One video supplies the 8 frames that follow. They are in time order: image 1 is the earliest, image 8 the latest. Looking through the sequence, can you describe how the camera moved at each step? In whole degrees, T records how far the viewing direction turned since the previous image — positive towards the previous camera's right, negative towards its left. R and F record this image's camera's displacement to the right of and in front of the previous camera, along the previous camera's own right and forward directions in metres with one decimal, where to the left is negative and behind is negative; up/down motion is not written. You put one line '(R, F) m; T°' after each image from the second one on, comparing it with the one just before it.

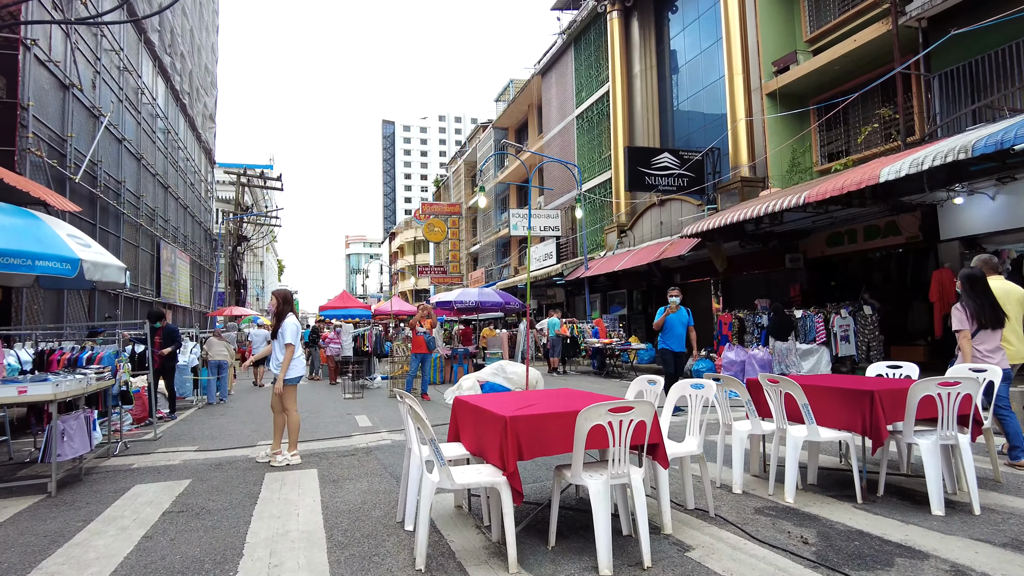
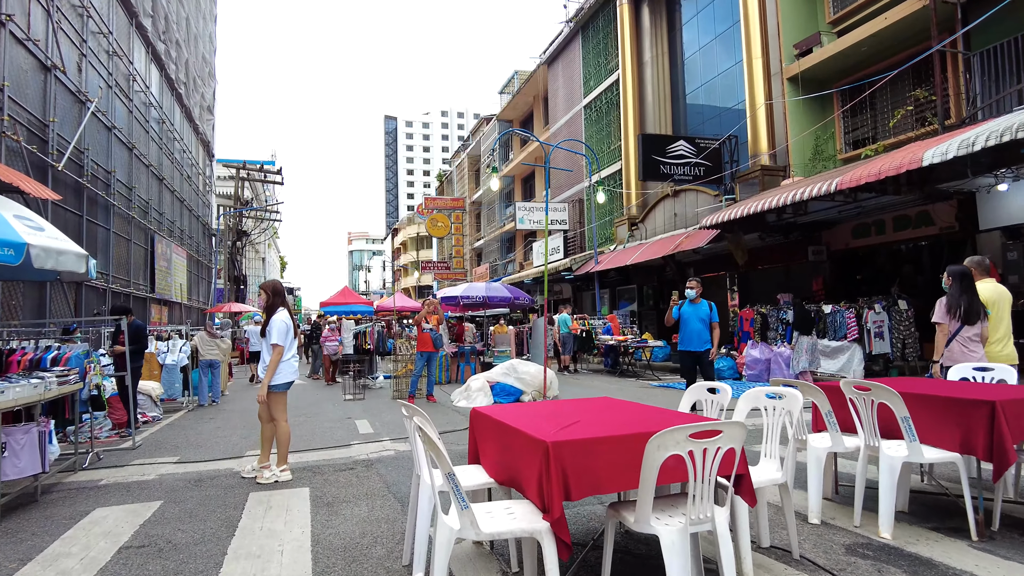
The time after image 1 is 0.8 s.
(-0.1, +0.7) m; 0°
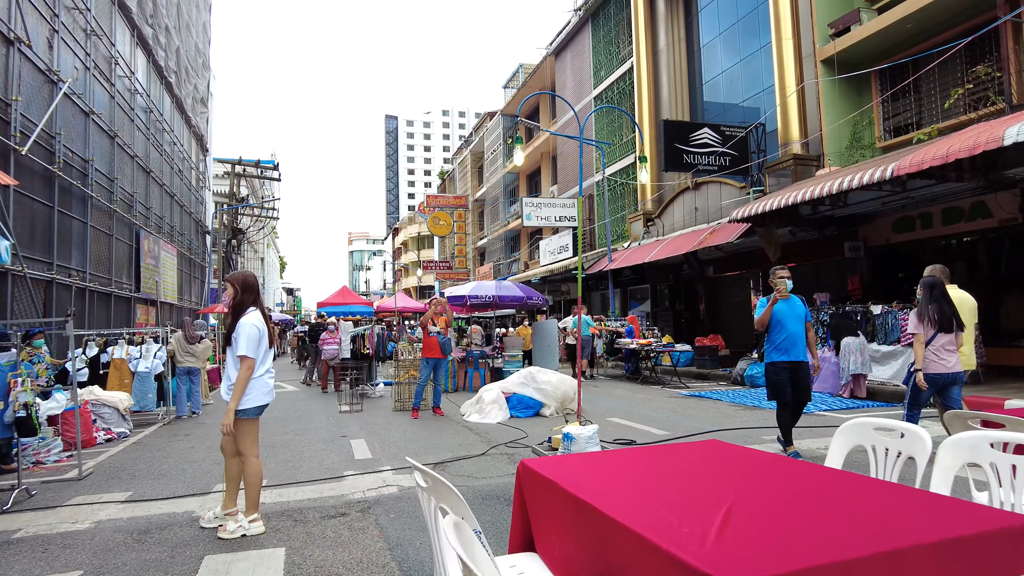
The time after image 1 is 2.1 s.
(-0.2, +1.1) m; 0°
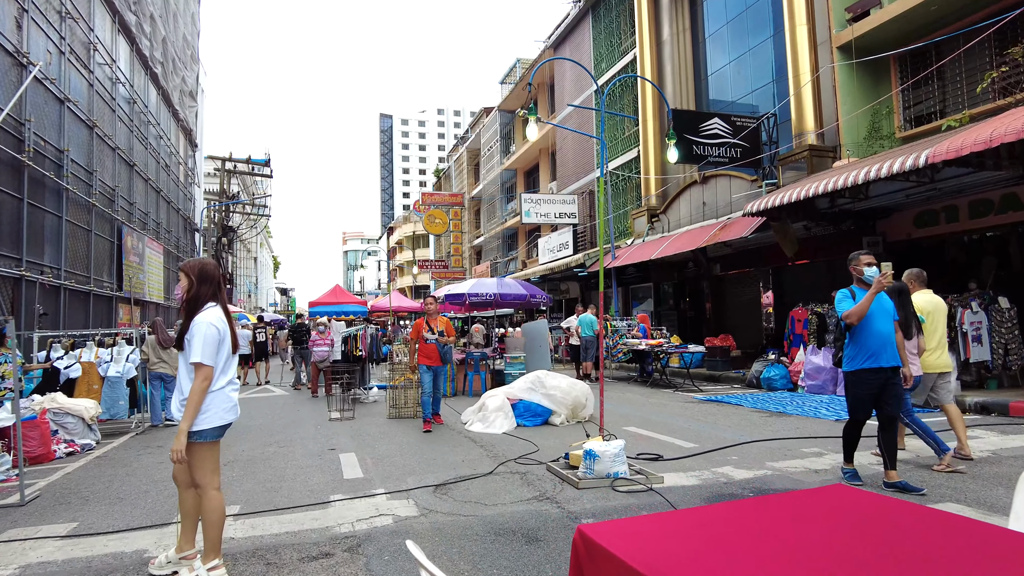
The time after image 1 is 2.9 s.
(-0.1, +0.7) m; 0°
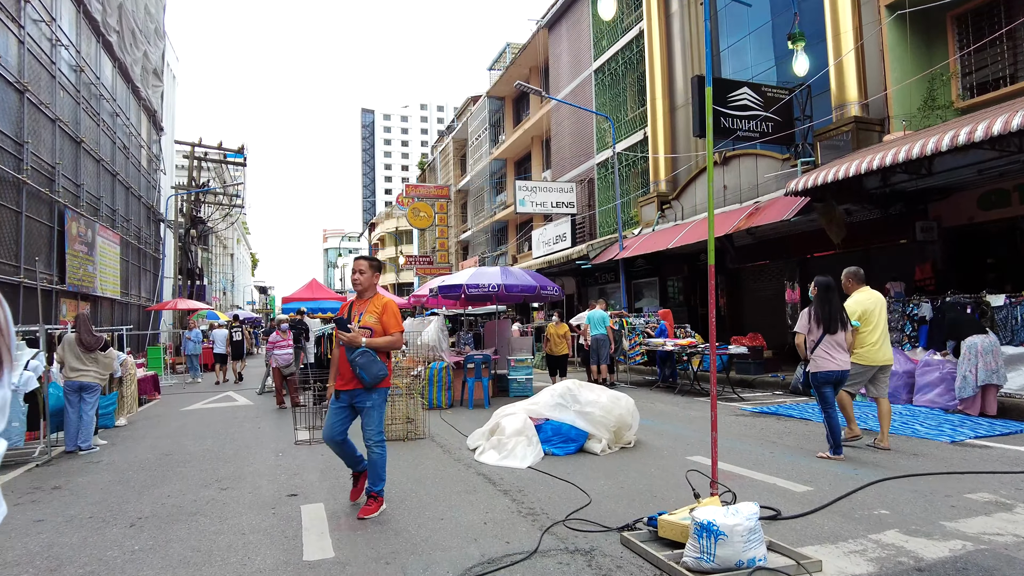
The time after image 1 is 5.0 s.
(-0.3, +1.7) m; +2°
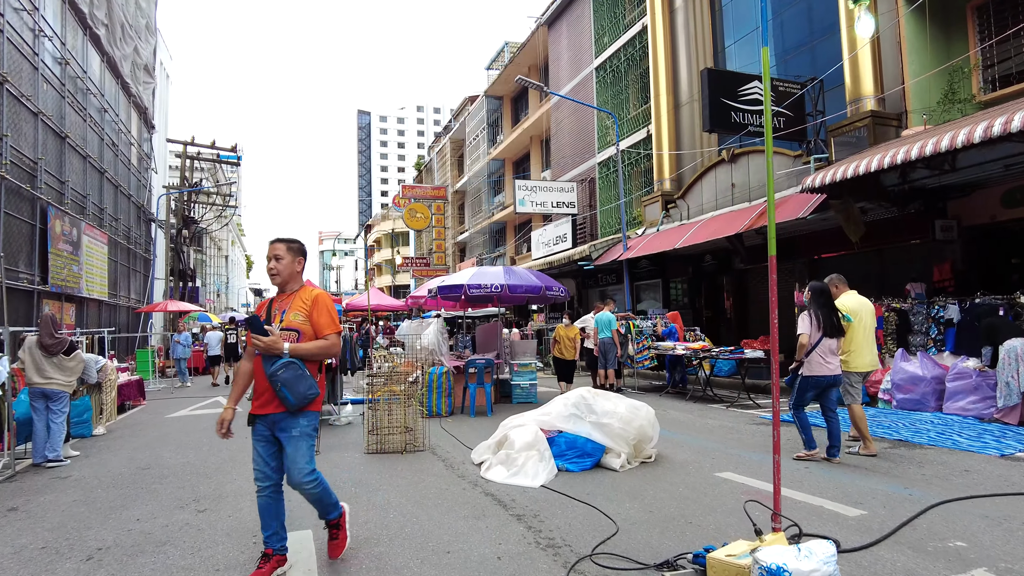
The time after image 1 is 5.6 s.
(-0.1, +0.5) m; 0°
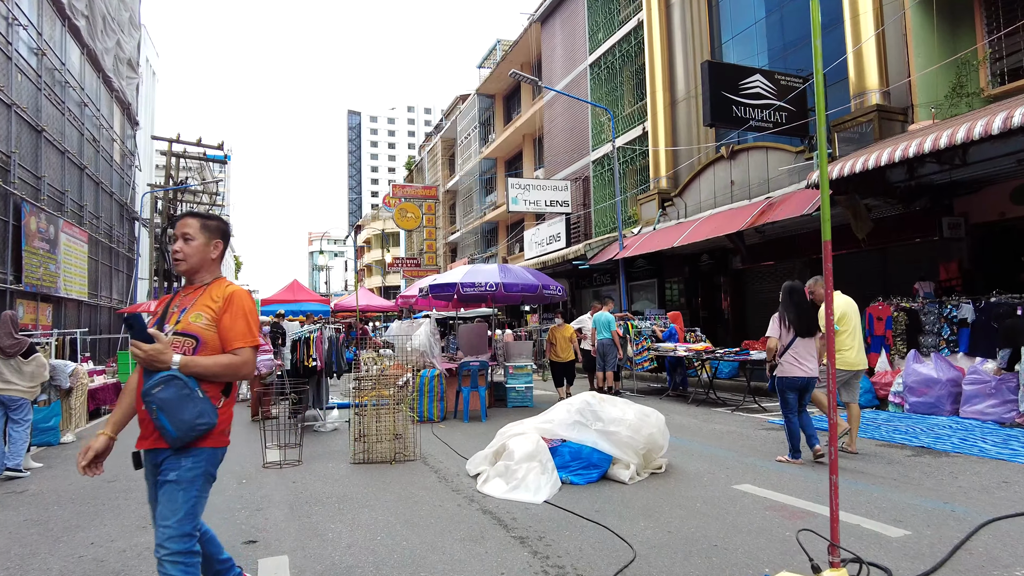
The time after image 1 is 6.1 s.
(-0.1, +0.4) m; +1°
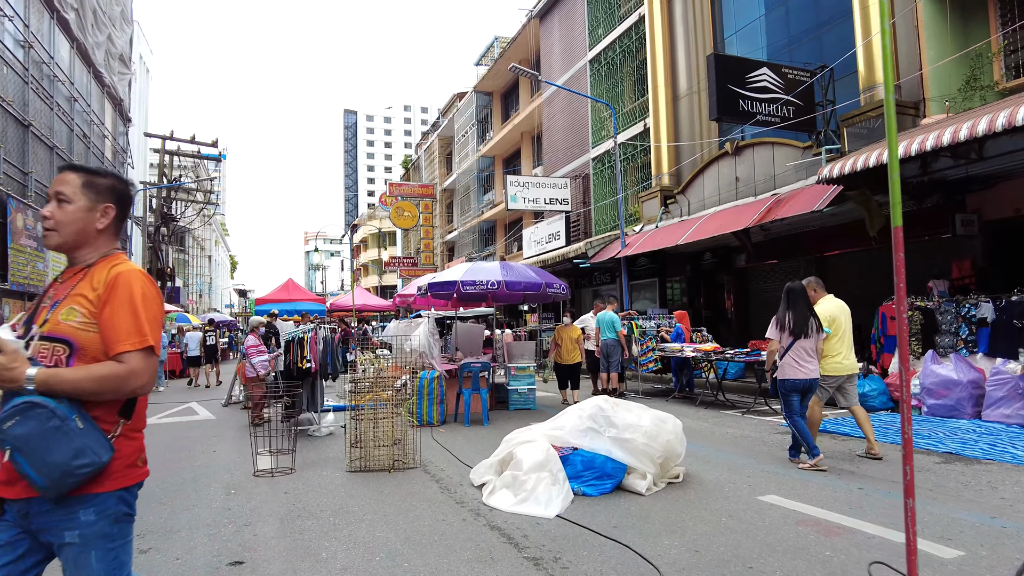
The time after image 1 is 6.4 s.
(-0.1, +0.3) m; 0°
